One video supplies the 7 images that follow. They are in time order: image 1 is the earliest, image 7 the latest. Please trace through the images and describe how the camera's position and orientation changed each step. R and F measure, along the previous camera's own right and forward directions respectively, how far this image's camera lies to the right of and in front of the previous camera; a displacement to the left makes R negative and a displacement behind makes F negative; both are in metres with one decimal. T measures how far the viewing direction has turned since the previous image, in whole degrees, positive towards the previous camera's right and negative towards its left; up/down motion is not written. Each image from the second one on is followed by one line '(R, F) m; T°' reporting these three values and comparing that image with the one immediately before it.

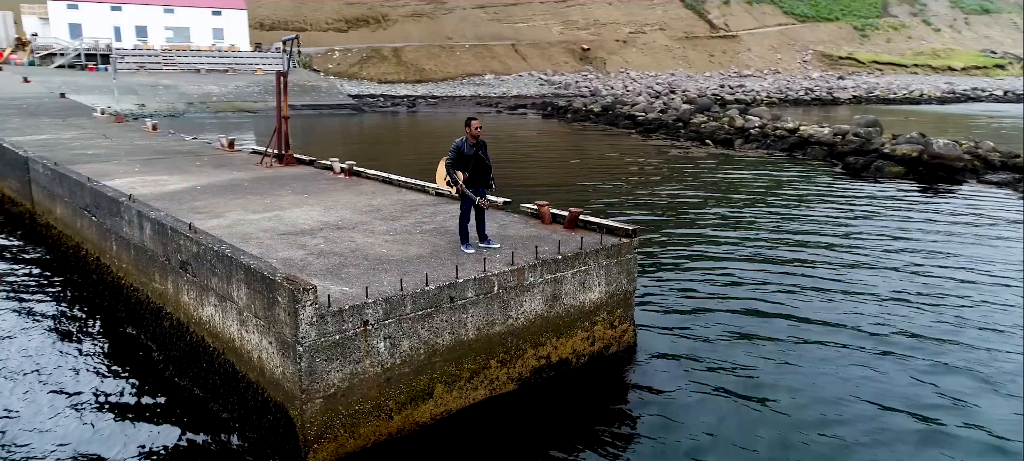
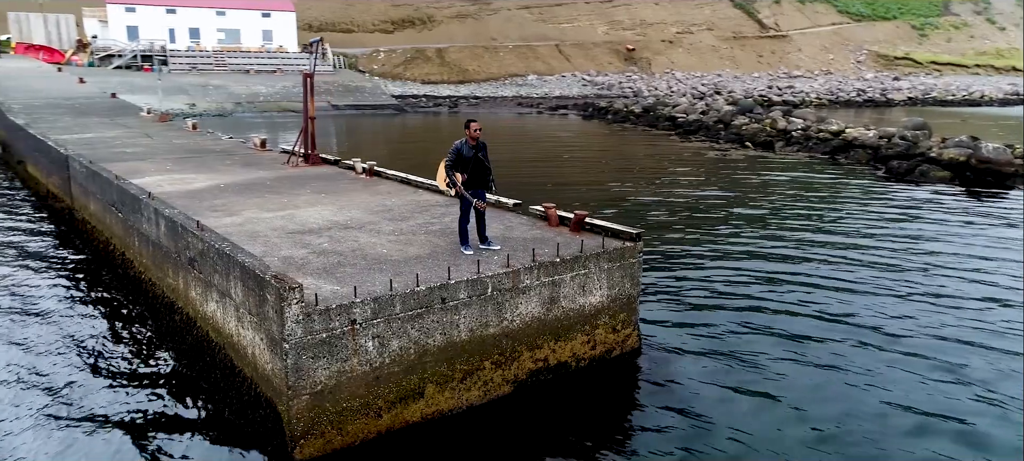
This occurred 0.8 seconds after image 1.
(+0.5, 0.0) m; -4°
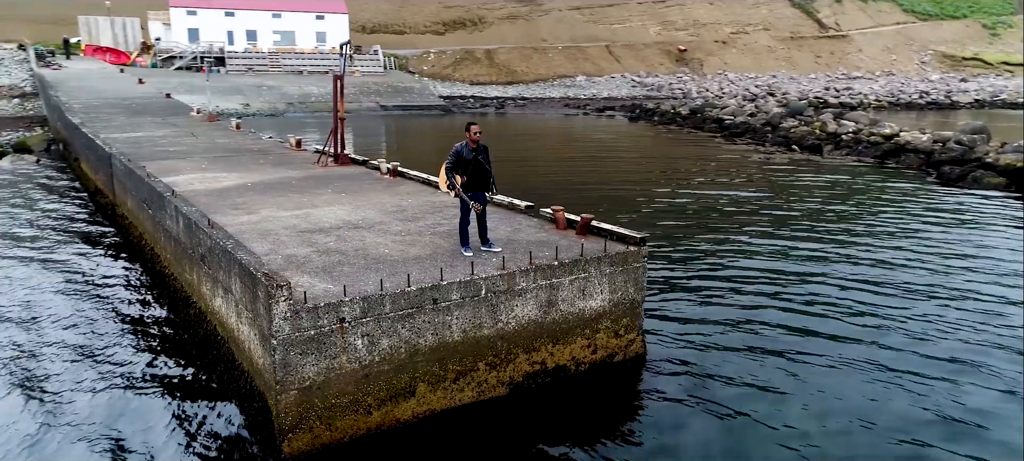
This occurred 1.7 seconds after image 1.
(+0.5, 0.0) m; -4°
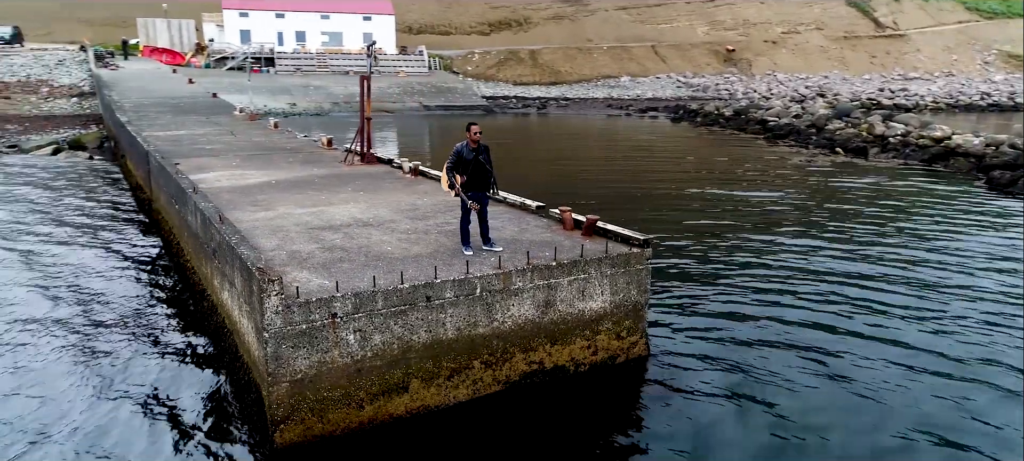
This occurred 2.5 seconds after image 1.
(+0.5, 0.0) m; -4°
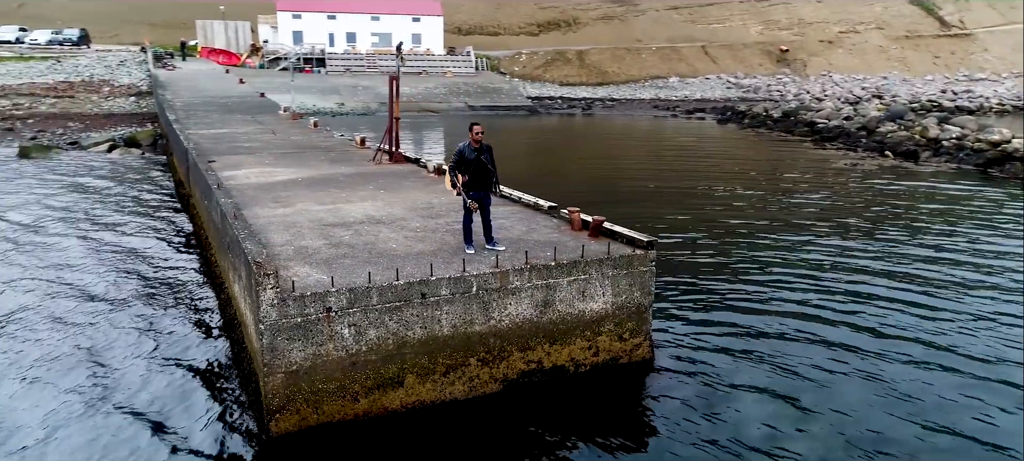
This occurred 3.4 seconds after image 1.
(+0.5, 0.0) m; -4°
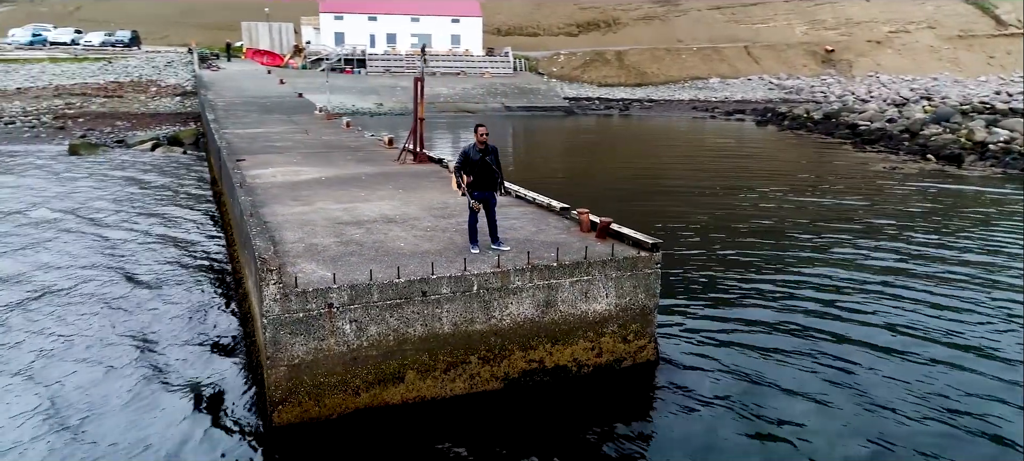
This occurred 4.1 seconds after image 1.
(+0.4, -0.1) m; -3°
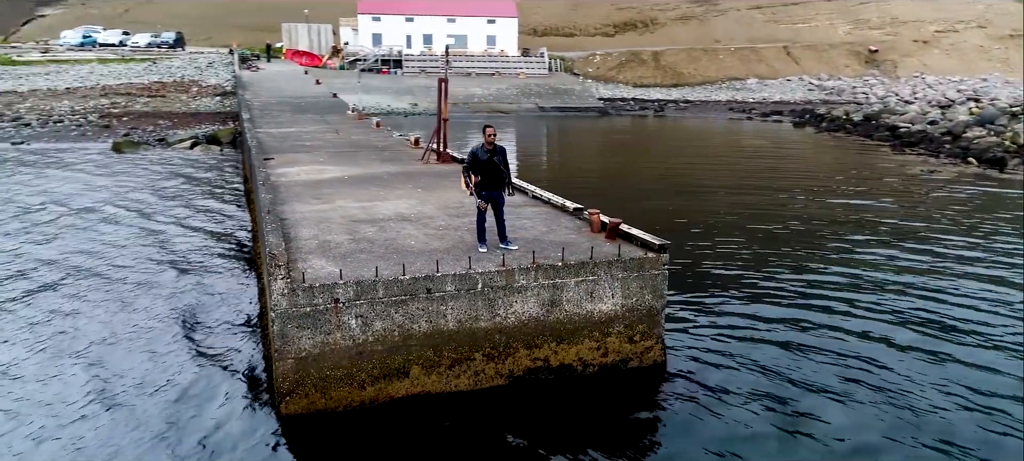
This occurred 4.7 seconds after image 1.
(+0.3, -0.1) m; -3°
